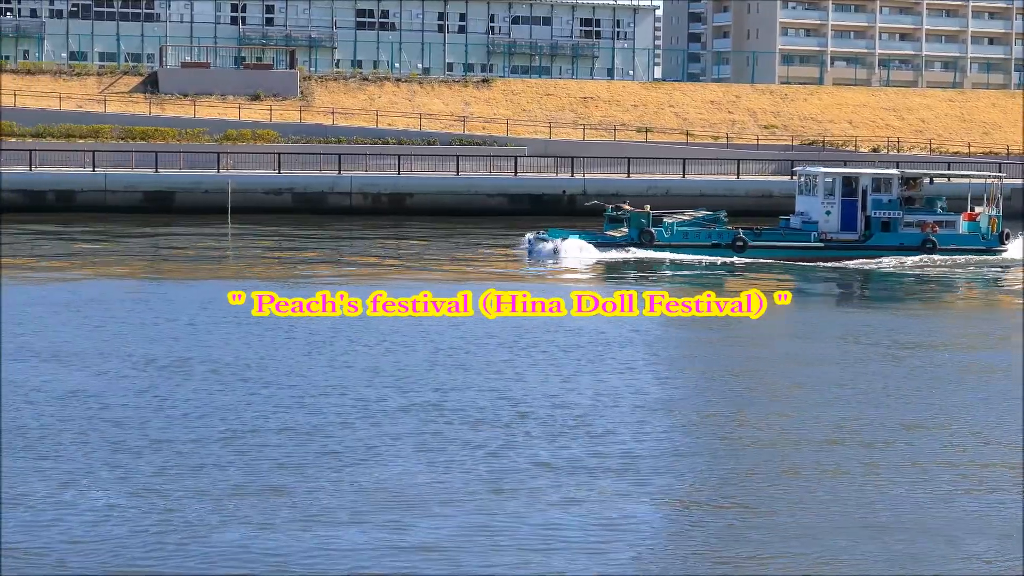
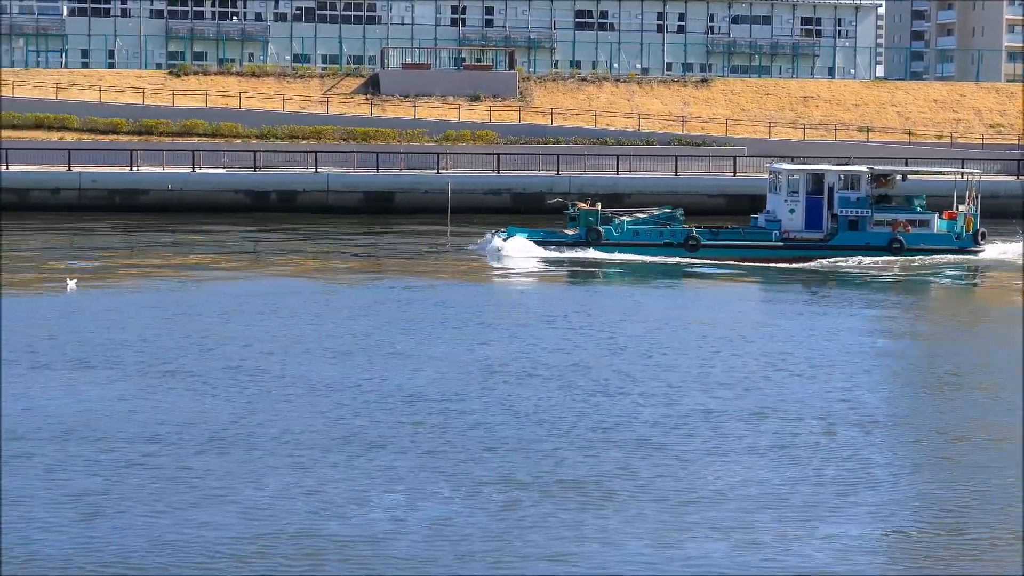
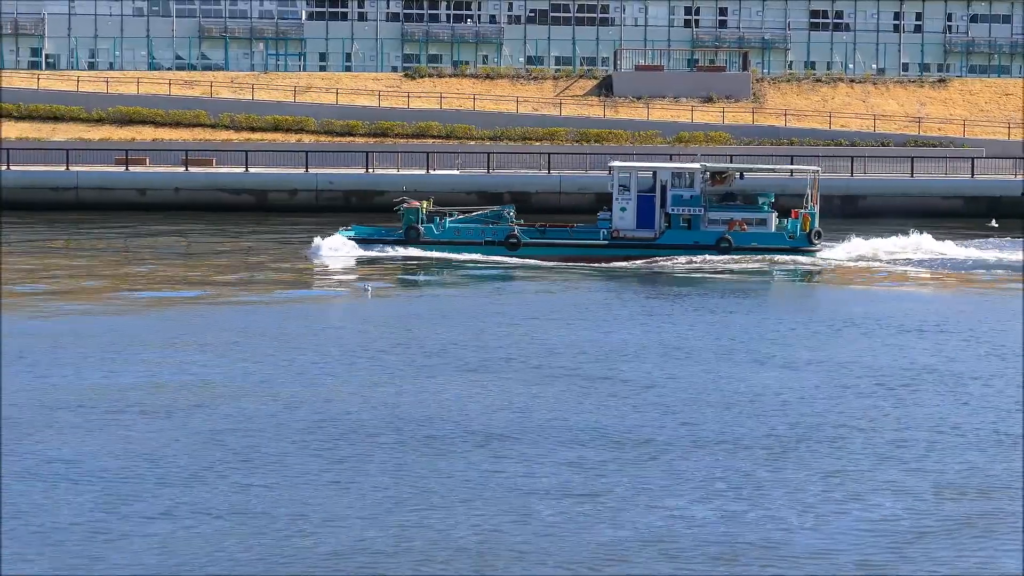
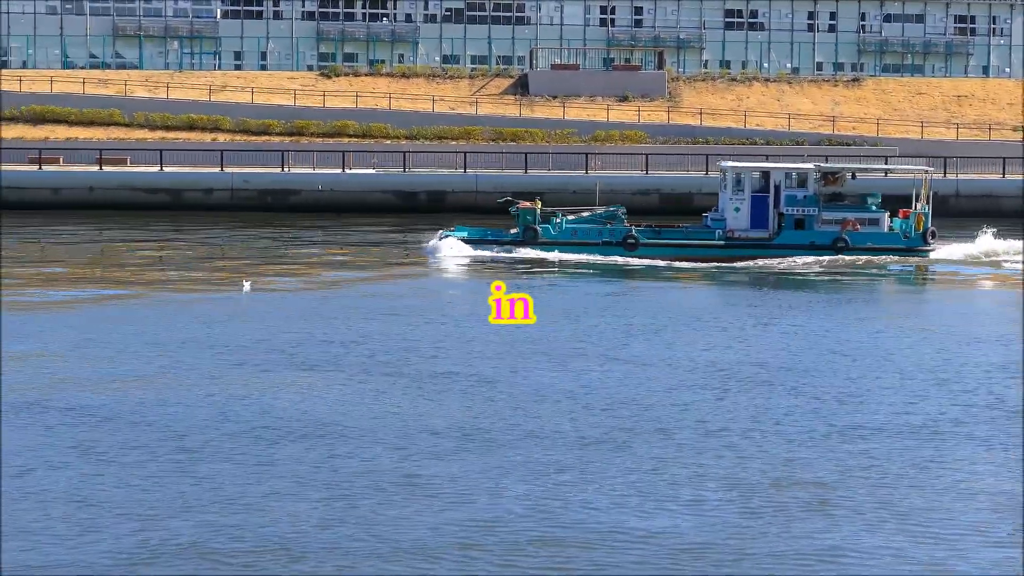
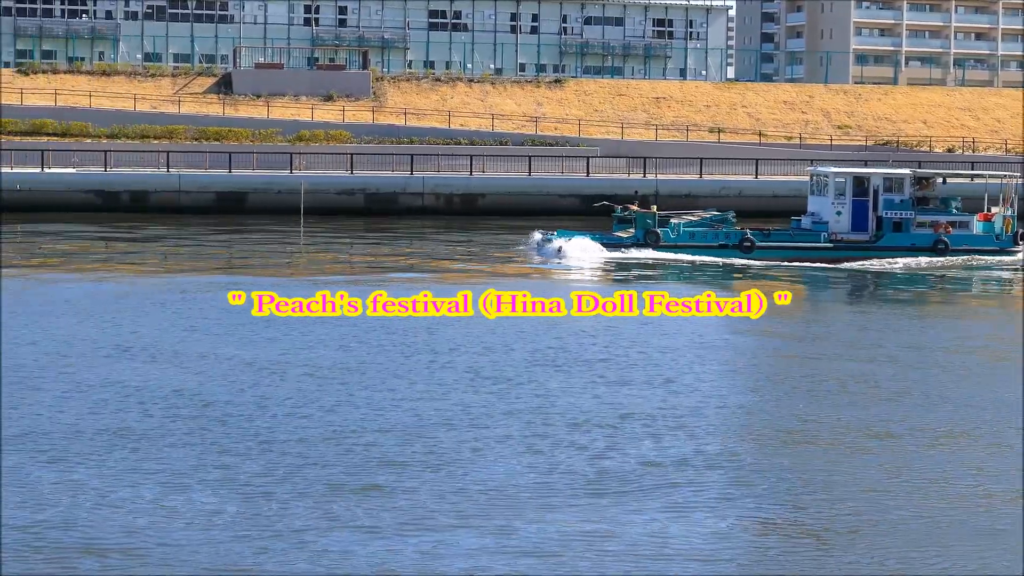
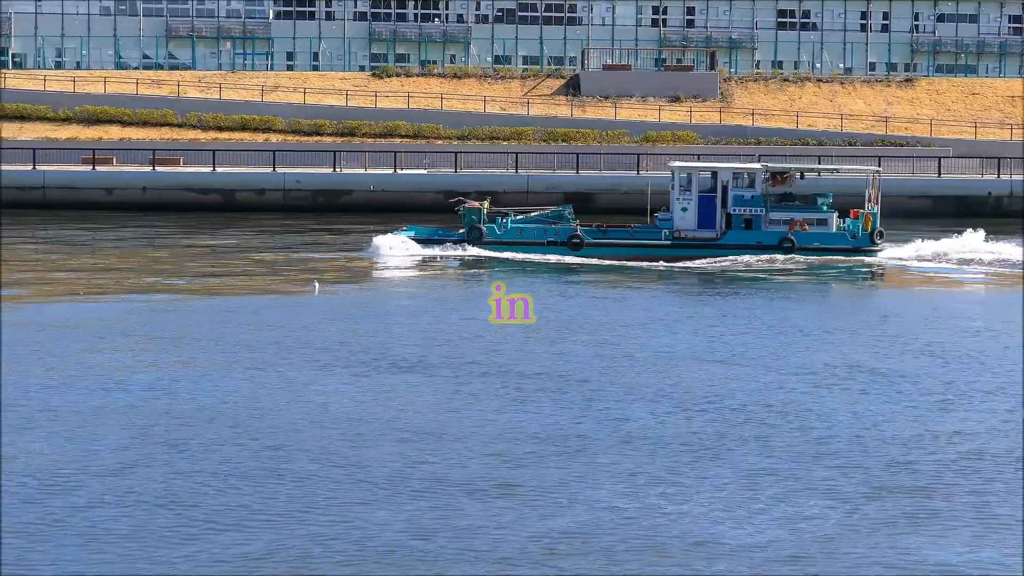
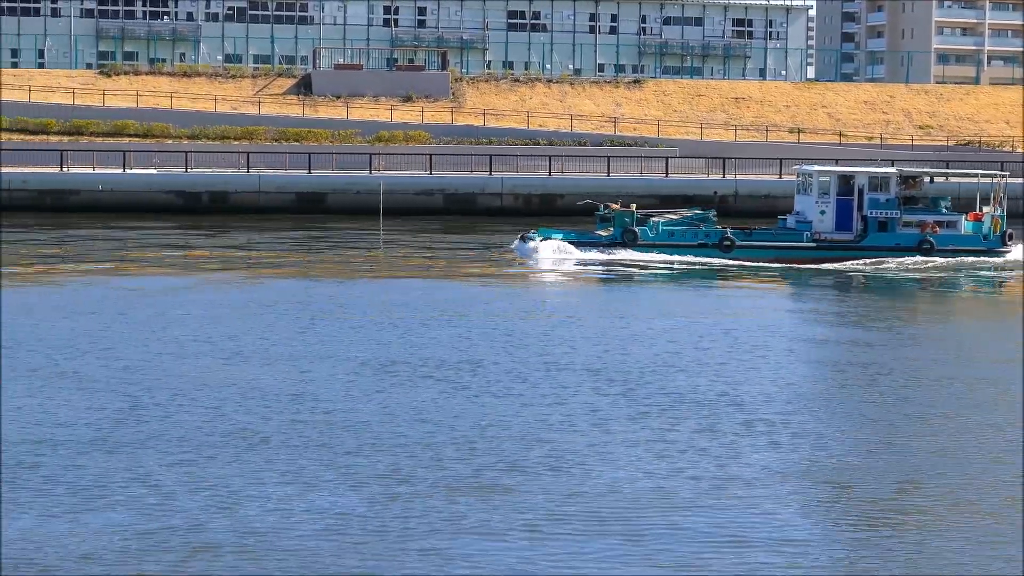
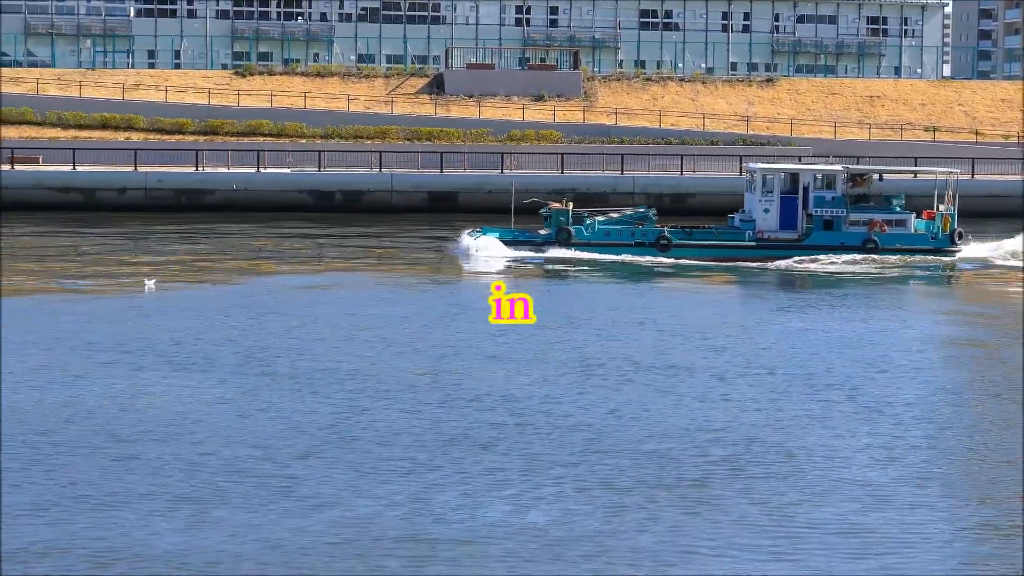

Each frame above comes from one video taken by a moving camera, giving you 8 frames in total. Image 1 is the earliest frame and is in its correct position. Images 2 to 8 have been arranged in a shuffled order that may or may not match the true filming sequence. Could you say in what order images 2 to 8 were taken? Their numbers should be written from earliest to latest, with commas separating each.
5, 7, 2, 8, 4, 6, 3
